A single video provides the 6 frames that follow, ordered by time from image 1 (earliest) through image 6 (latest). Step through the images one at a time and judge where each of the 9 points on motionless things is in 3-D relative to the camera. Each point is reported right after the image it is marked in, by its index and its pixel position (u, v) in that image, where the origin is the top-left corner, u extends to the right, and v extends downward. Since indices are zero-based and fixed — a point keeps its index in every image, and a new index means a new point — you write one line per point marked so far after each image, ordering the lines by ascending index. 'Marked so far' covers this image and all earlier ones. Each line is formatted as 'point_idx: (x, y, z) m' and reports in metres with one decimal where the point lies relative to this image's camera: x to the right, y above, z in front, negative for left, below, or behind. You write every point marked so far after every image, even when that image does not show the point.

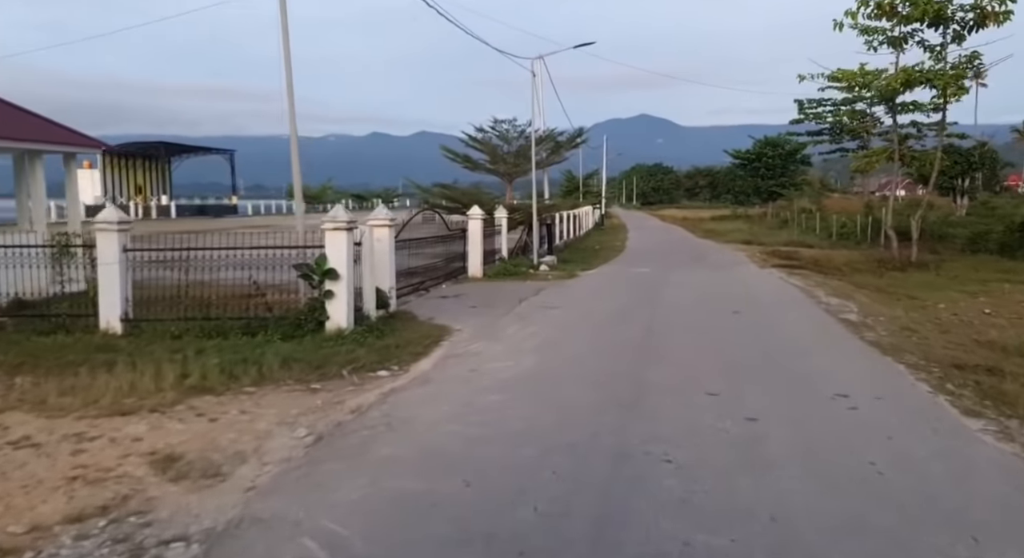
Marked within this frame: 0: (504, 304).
0: (-0.2, -0.5, +12.9) m
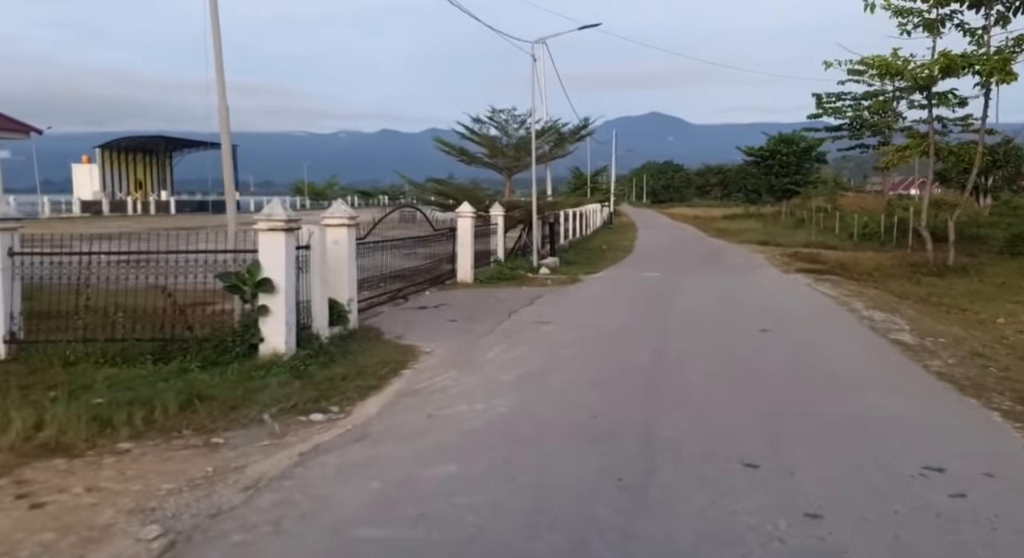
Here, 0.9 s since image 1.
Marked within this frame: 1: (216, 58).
0: (-0.4, -0.6, +11.0) m
1: (-3.5, +2.6, +8.7) m
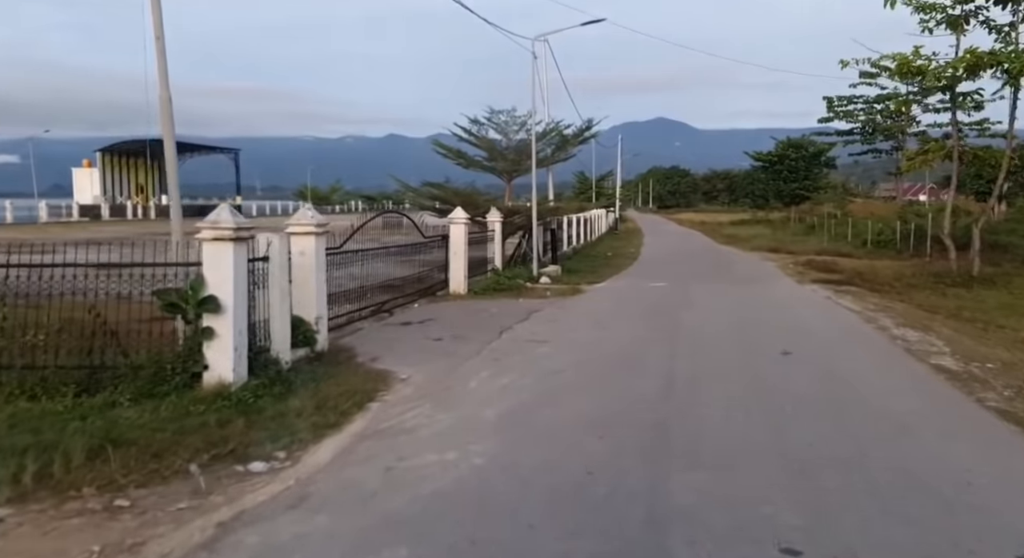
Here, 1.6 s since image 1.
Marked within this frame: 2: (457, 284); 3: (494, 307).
0: (-0.5, -0.8, +9.9) m
1: (-3.6, +2.4, +7.6) m
2: (-1.2, -0.1, +15.6) m
3: (-0.3, -0.5, +13.0) m
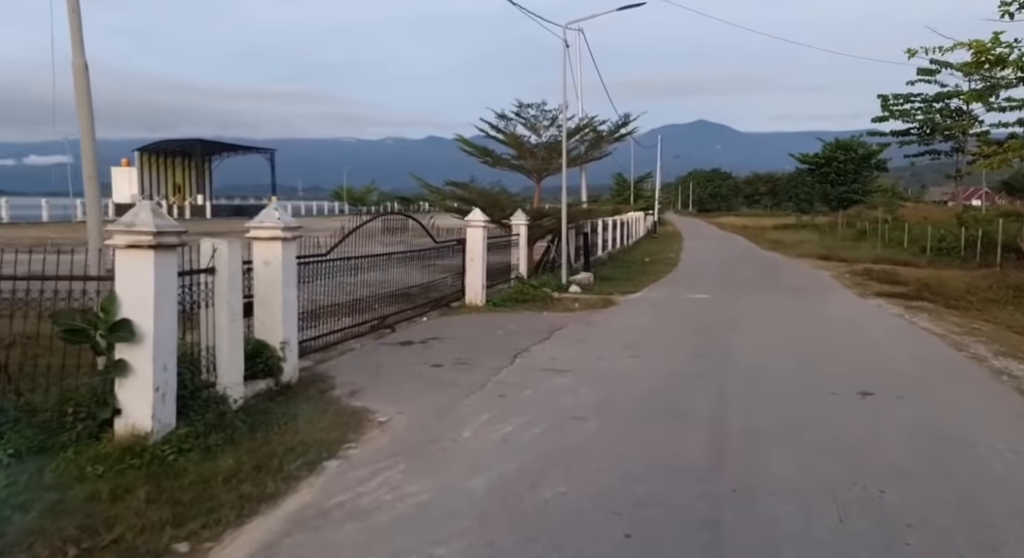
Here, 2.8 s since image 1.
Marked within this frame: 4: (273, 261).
0: (-0.3, -1.0, +8.4) m
1: (-3.5, +2.3, +6.2) m
2: (-0.7, -0.3, +14.1) m
3: (0.0, -0.7, +11.4) m
4: (-2.2, +0.2, +6.7) m
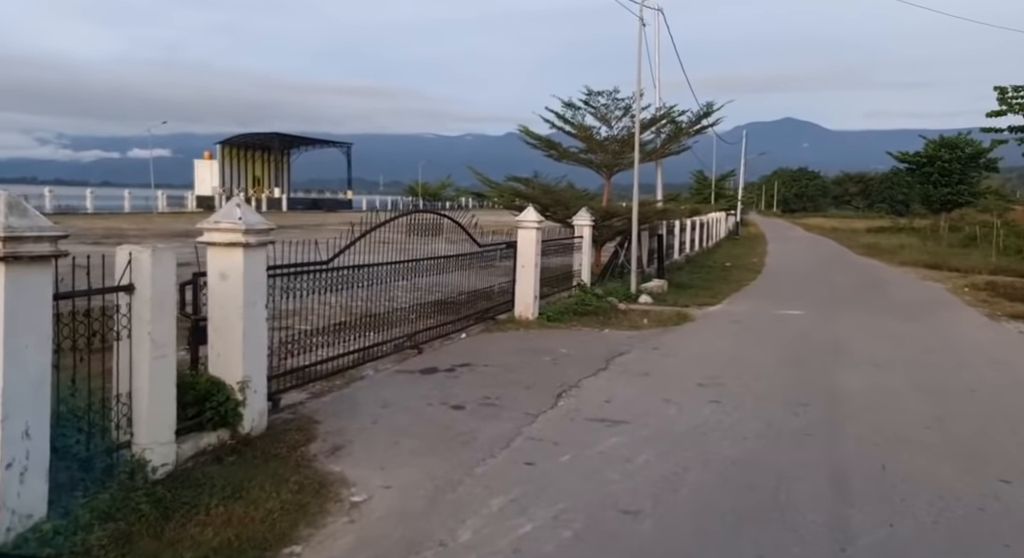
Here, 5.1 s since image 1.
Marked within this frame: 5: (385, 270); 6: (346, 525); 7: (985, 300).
0: (+0.1, -1.1, +6.6) m
1: (-3.2, +2.2, +4.8) m
2: (+0.2, -0.4, +12.3) m
3: (+0.7, -0.8, +9.6) m
4: (-1.9, 0.0, +5.1) m
5: (-1.5, +0.1, +9.1) m
6: (-0.9, -1.4, +4.2) m
7: (+10.2, -0.4, +15.9) m
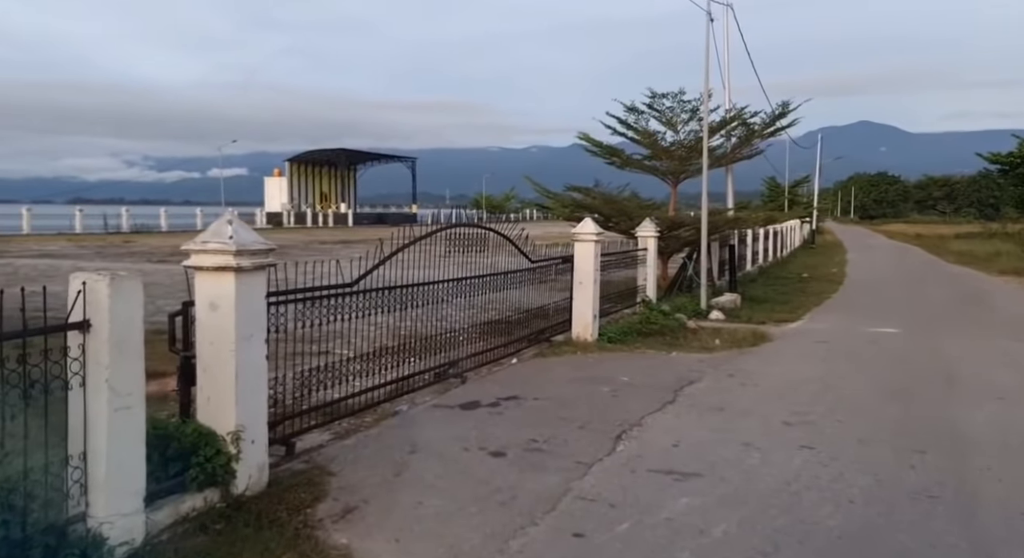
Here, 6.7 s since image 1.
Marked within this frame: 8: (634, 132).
0: (+0.5, -1.3, +5.6) m
1: (-3.0, +2.0, +4.1) m
2: (+1.1, -0.7, +11.3) m
3: (+1.3, -1.1, +8.5) m
4: (-1.7, -0.1, +4.3) m
5: (-0.9, -0.1, +8.3) m
6: (-0.7, -1.5, +3.3) m
7: (+11.4, -0.7, +14.0) m
8: (+3.2, +3.8, +19.3) m
